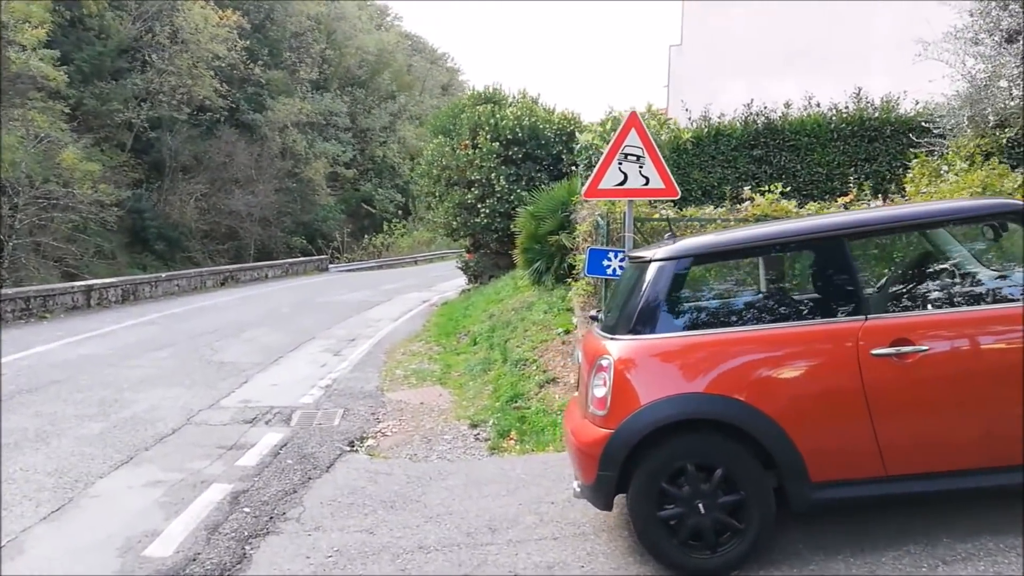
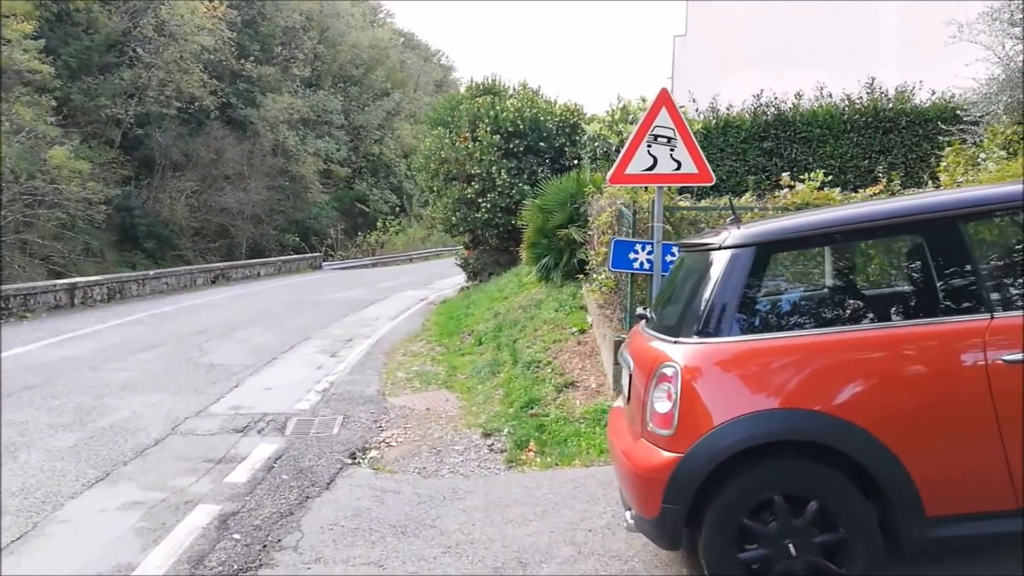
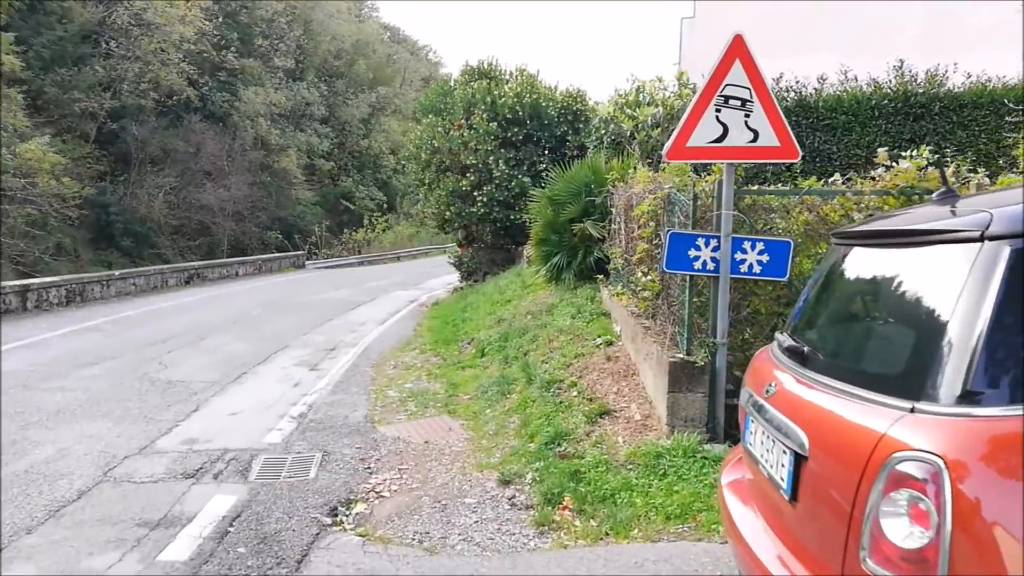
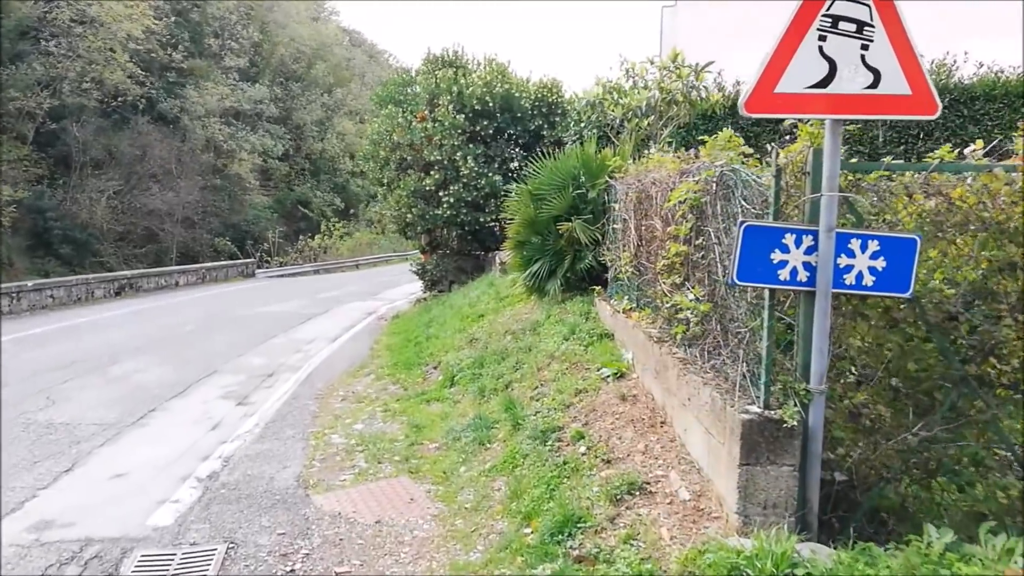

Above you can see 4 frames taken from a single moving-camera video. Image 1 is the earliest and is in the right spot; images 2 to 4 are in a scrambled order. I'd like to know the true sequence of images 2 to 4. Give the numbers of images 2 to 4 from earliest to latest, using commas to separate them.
2, 3, 4
